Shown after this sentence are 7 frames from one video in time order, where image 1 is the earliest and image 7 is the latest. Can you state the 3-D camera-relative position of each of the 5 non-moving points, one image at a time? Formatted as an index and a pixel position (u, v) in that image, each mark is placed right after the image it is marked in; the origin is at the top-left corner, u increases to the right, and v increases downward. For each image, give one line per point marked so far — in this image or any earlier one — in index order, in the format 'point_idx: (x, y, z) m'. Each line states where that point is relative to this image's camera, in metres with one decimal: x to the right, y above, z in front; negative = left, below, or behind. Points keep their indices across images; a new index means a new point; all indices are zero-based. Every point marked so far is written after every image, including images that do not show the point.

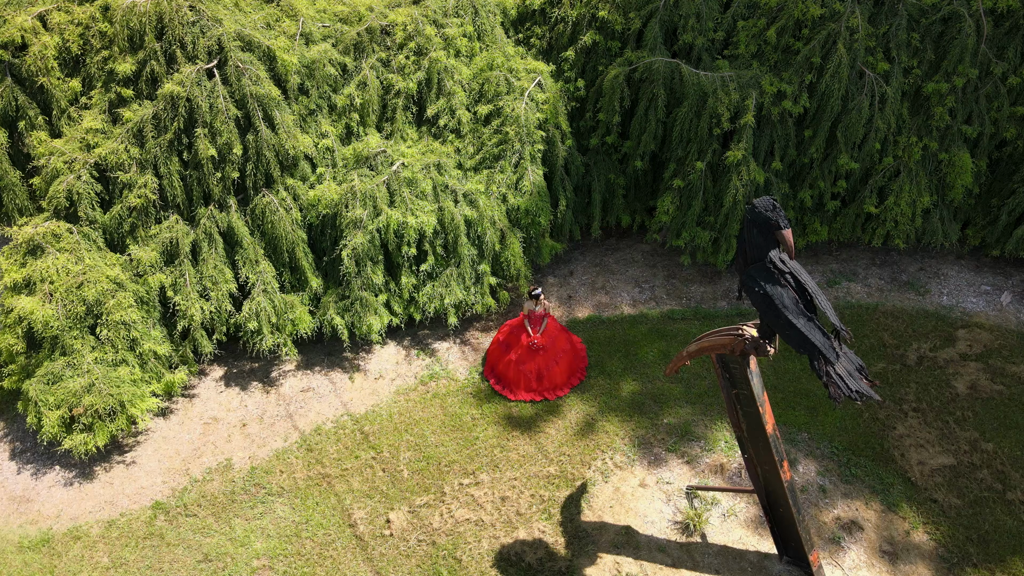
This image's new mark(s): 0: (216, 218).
0: (-2.6, +0.6, +6.7) m
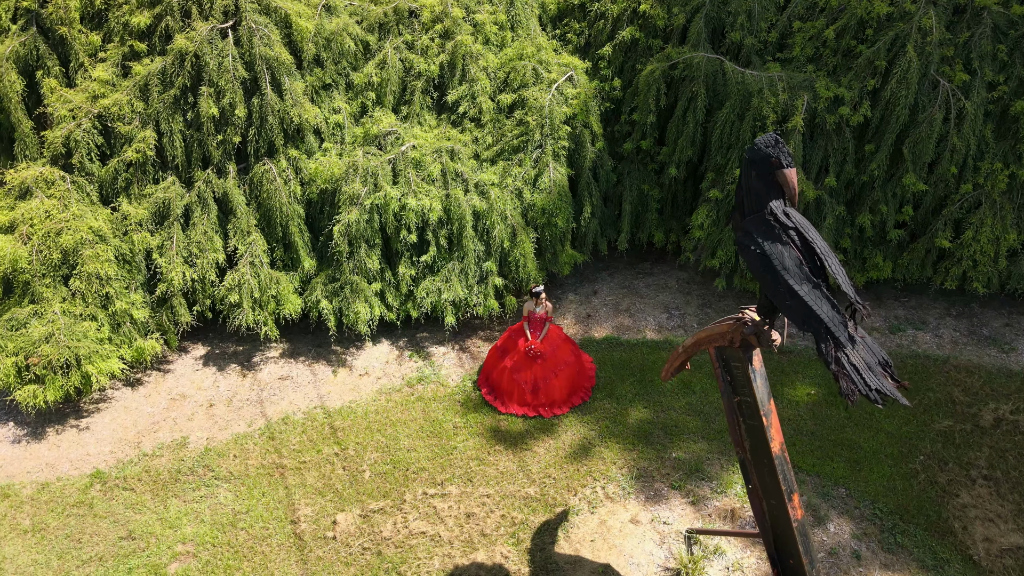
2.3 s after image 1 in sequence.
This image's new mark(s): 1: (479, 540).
0: (-2.5, +0.9, +6.4) m
1: (-0.2, -1.8, +5.3) m
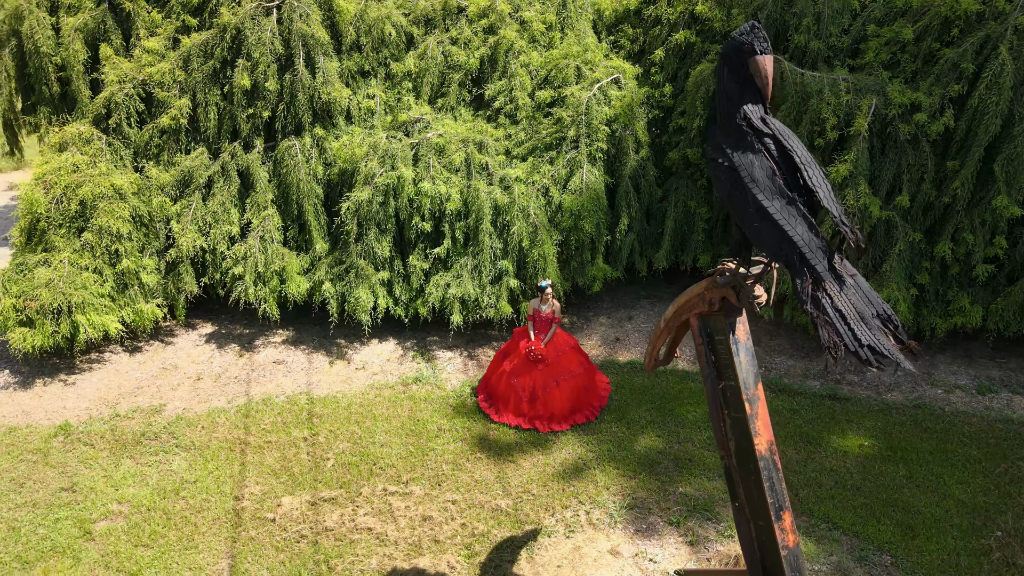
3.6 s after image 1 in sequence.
0: (-2.3, +1.1, +6.3) m
1: (-0.5, -1.6, +4.5) m
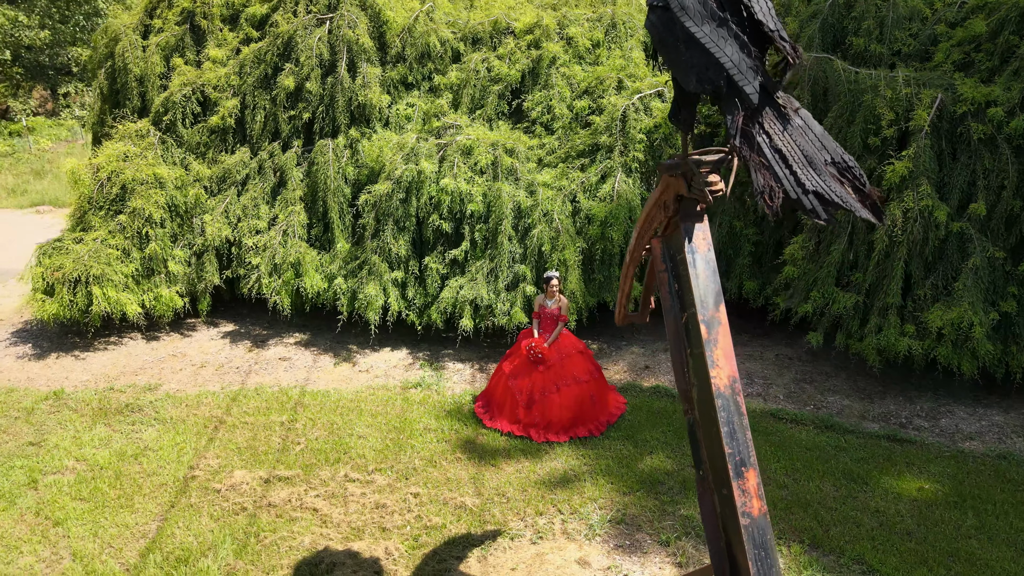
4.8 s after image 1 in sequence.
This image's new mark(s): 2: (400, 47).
0: (-2.0, +1.1, +6.4) m
1: (-0.7, -1.3, +4.0) m
2: (-1.0, +2.1, +6.5) m
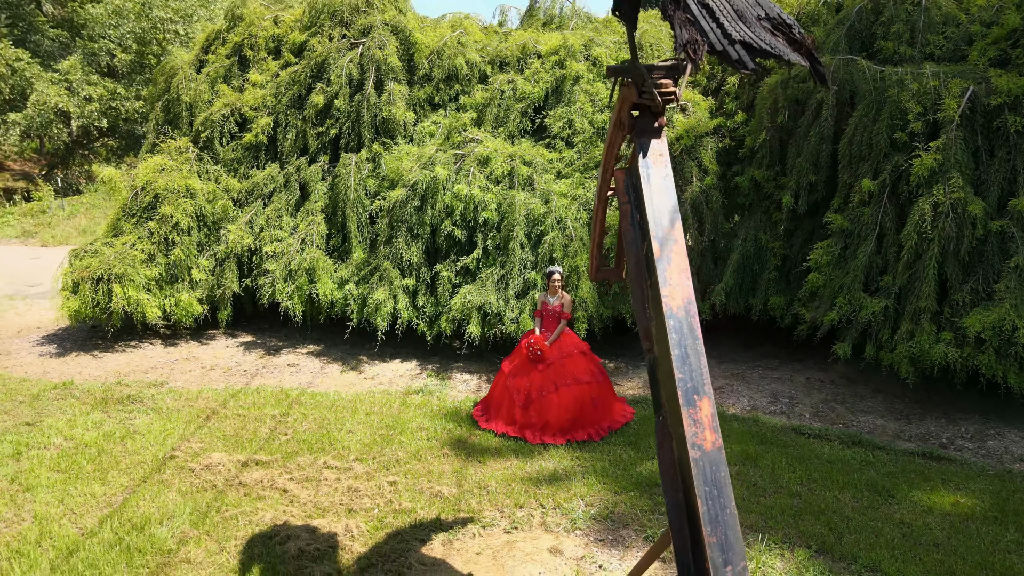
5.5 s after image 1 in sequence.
0: (-1.8, +1.0, +6.6) m
1: (-0.9, -1.1, +3.7) m
2: (-0.8, +2.0, +6.7) m
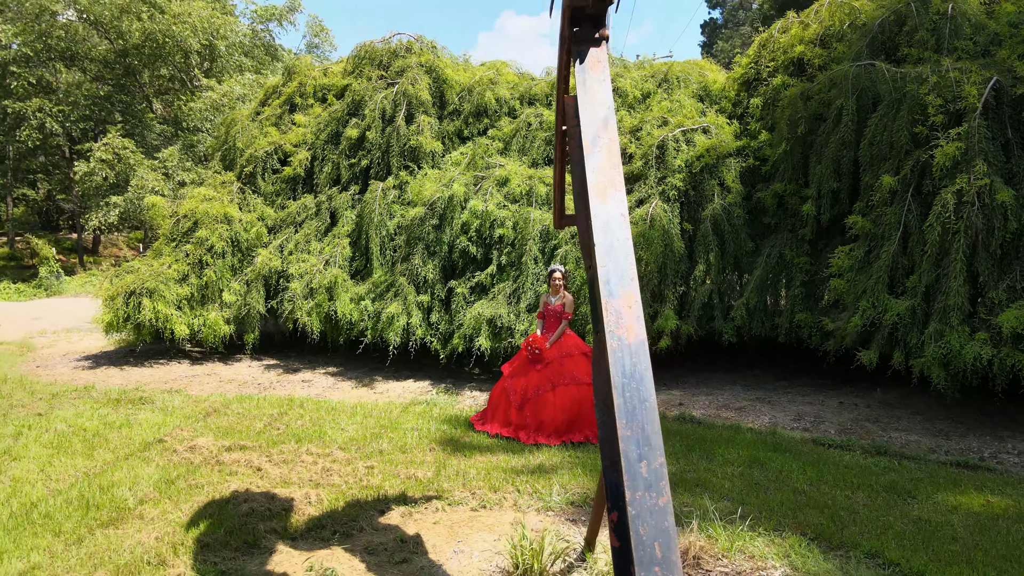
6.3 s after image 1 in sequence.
0: (-1.6, +0.8, +6.8) m
1: (-1.0, -0.9, +3.6) m
2: (-0.5, +1.7, +6.9) m
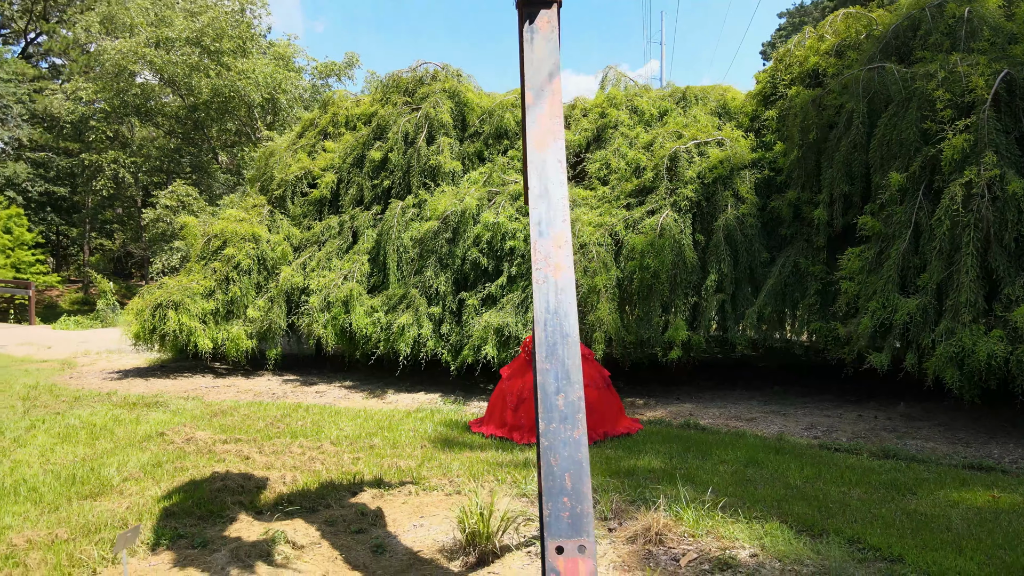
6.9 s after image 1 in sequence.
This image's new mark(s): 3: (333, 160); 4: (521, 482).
0: (-1.4, +0.7, +6.9) m
1: (-1.1, -0.9, +3.6) m
2: (-0.3, +1.5, +7.0) m
3: (-1.8, +1.3, +7.5) m
4: (0.0, -0.9, +3.4) m
